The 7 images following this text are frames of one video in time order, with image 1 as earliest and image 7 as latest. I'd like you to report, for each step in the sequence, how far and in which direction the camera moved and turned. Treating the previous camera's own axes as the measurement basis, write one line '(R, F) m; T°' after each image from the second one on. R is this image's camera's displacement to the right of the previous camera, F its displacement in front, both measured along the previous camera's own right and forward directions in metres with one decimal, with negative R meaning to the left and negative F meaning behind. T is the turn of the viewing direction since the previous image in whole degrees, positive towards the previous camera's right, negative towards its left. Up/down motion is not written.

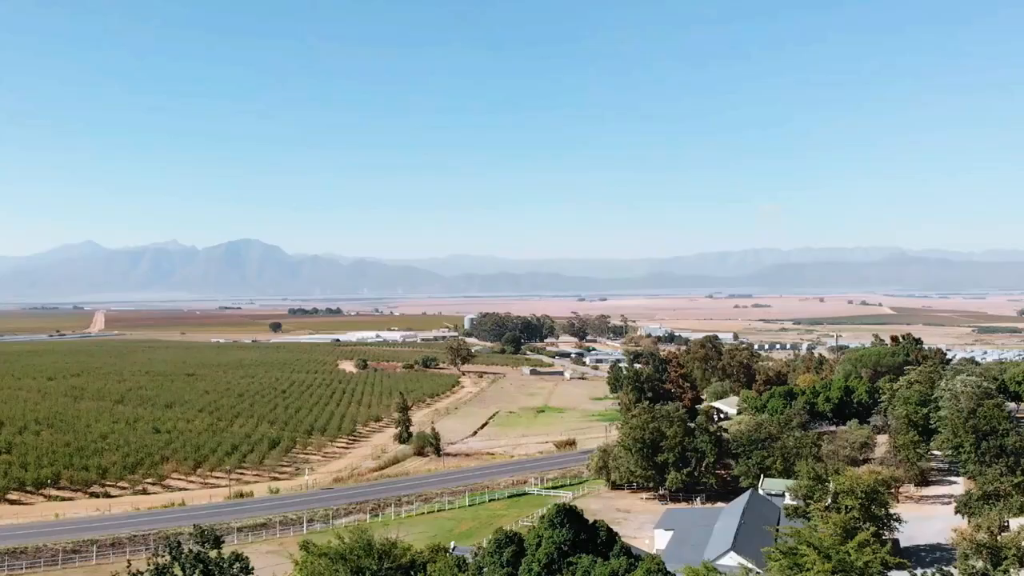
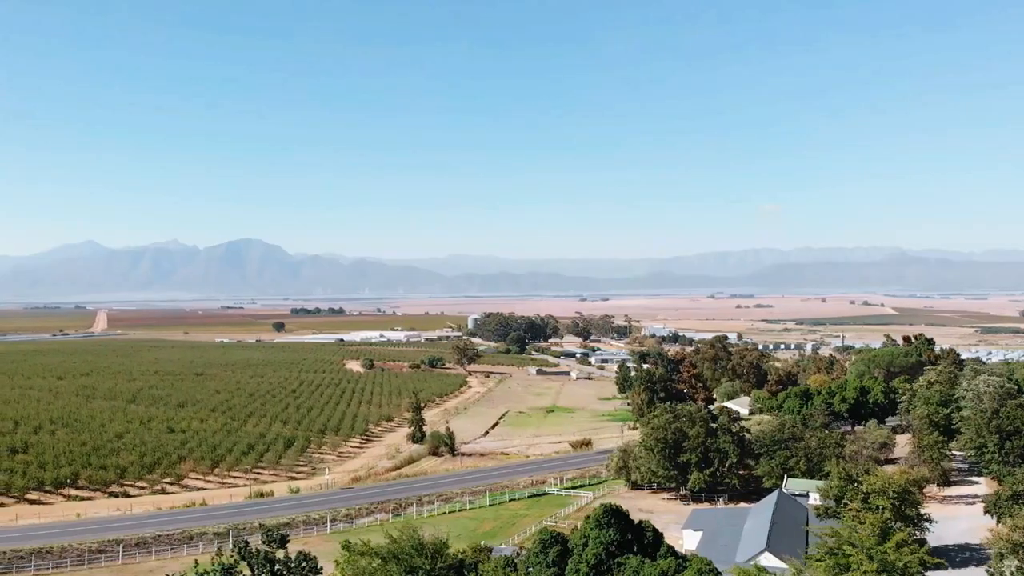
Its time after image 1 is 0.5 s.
(-0.9, +0.1) m; 0°
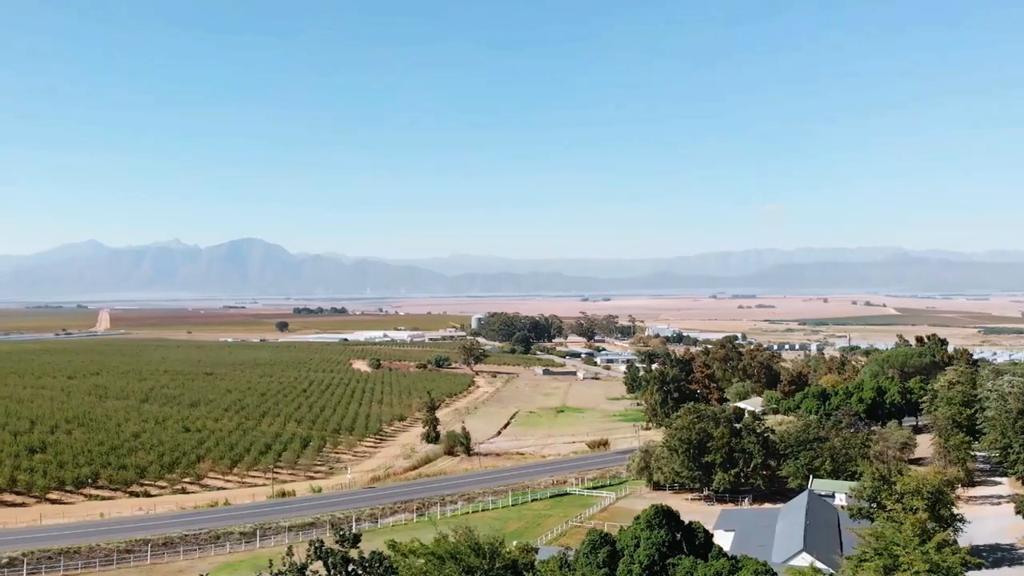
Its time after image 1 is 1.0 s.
(-1.0, +0.1) m; 0°
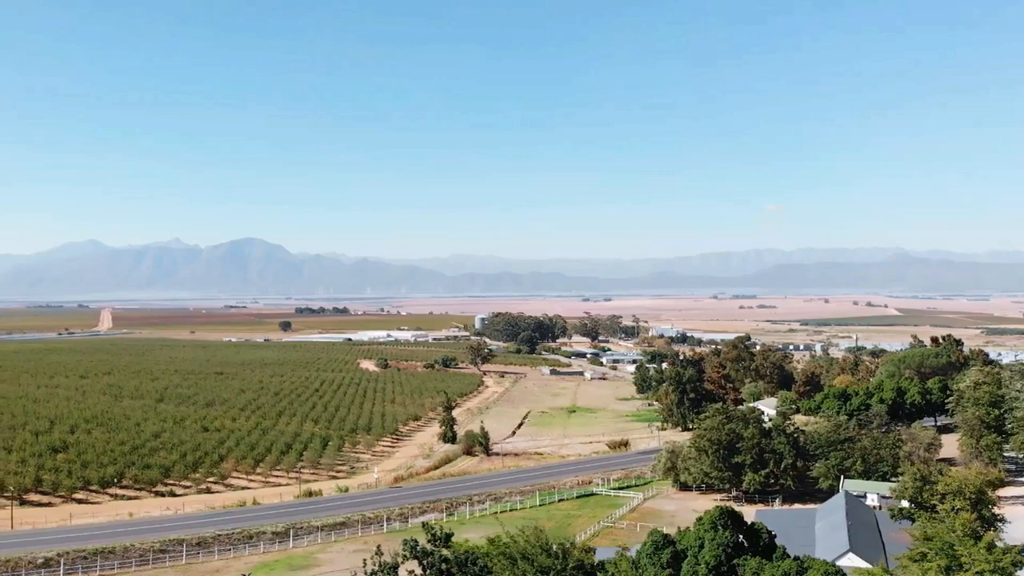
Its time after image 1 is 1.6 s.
(-1.3, +0.1) m; 0°
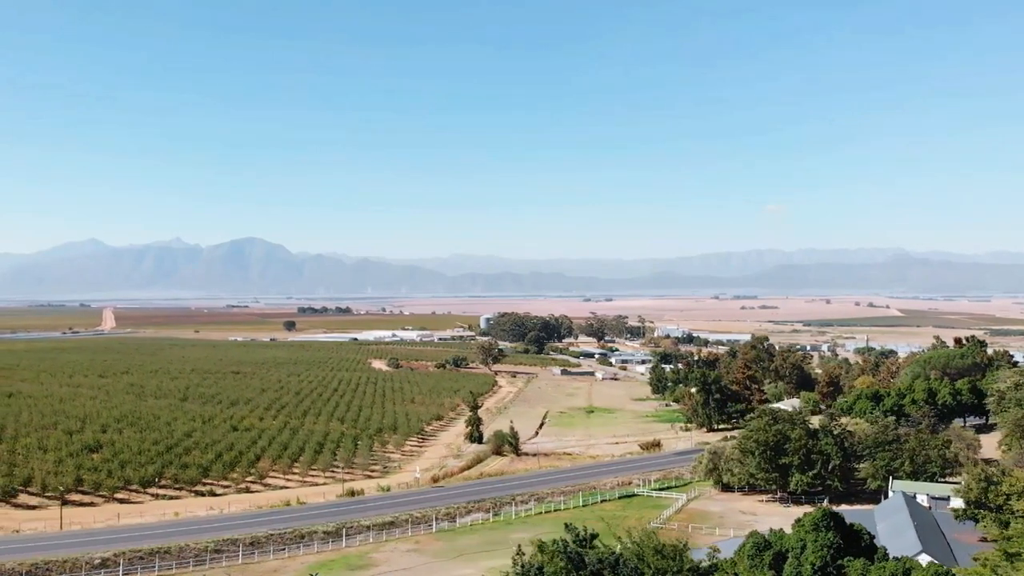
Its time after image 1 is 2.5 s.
(-2.0, +0.1) m; 0°
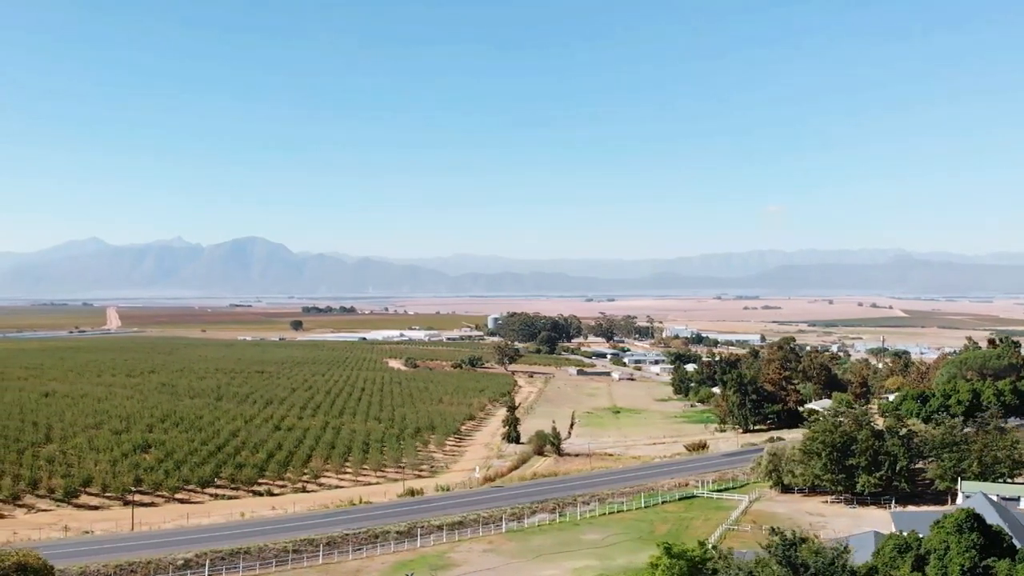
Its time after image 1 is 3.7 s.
(-2.8, +0.1) m; 0°
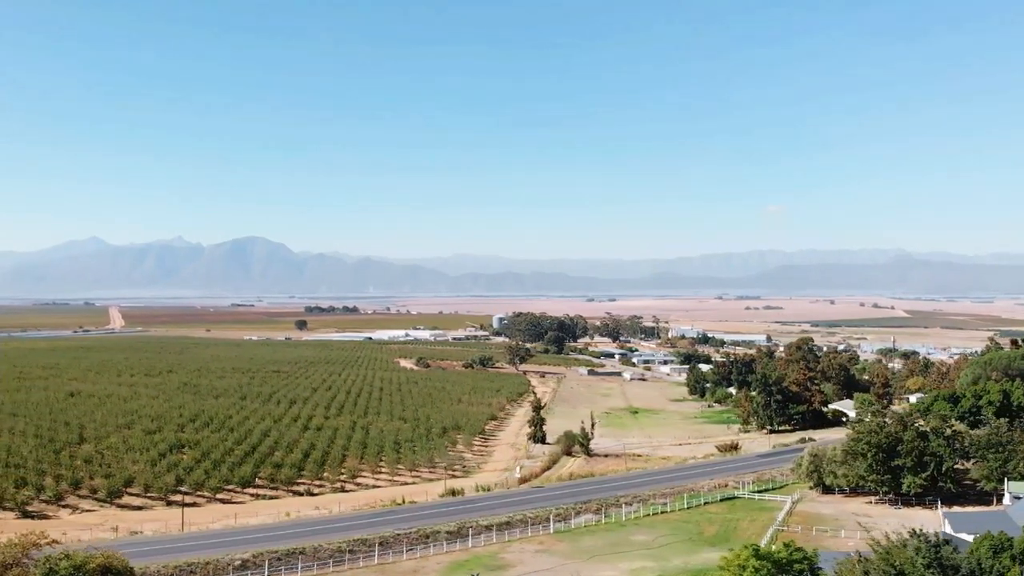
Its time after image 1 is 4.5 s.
(-2.0, 0.0) m; 0°
